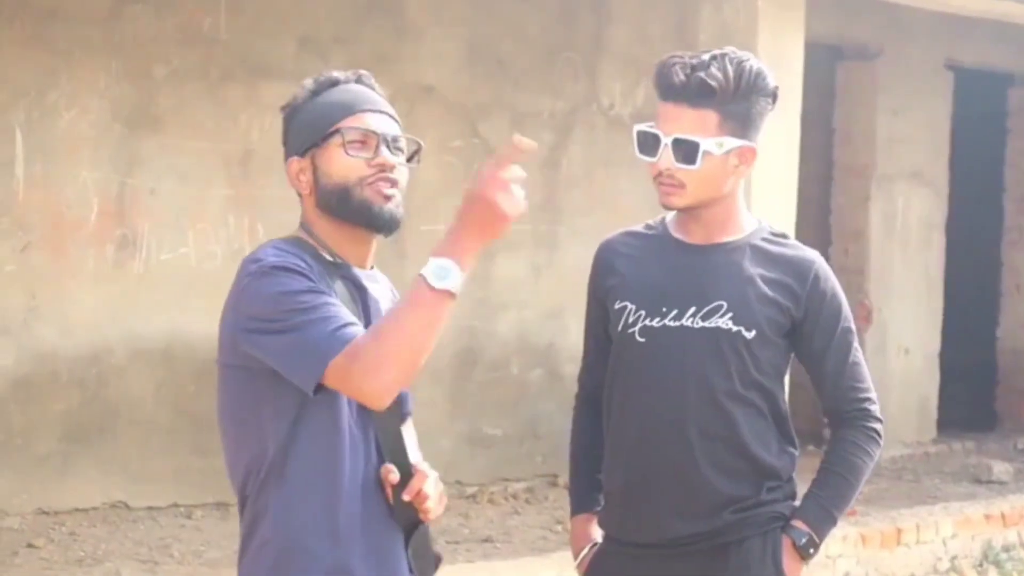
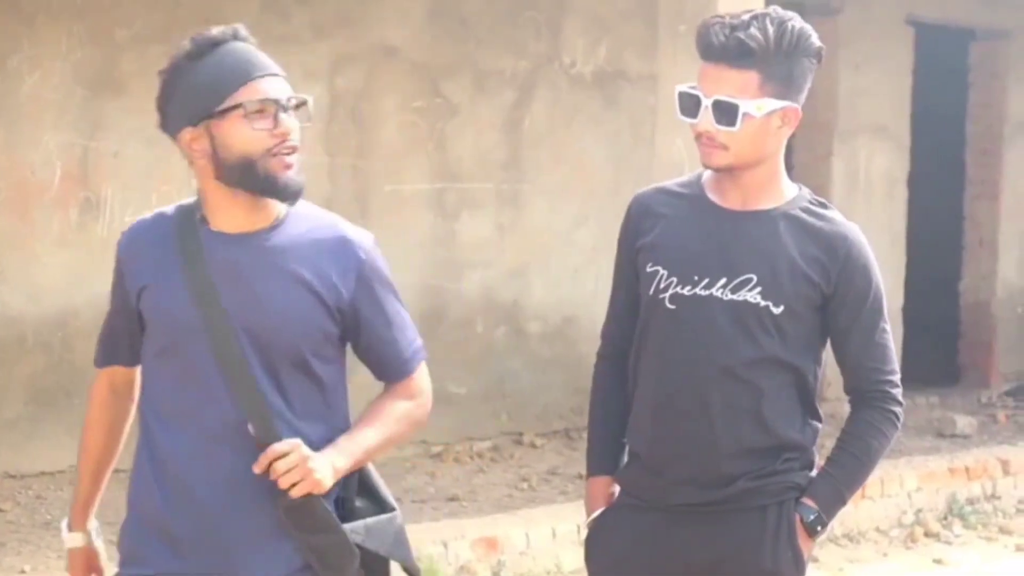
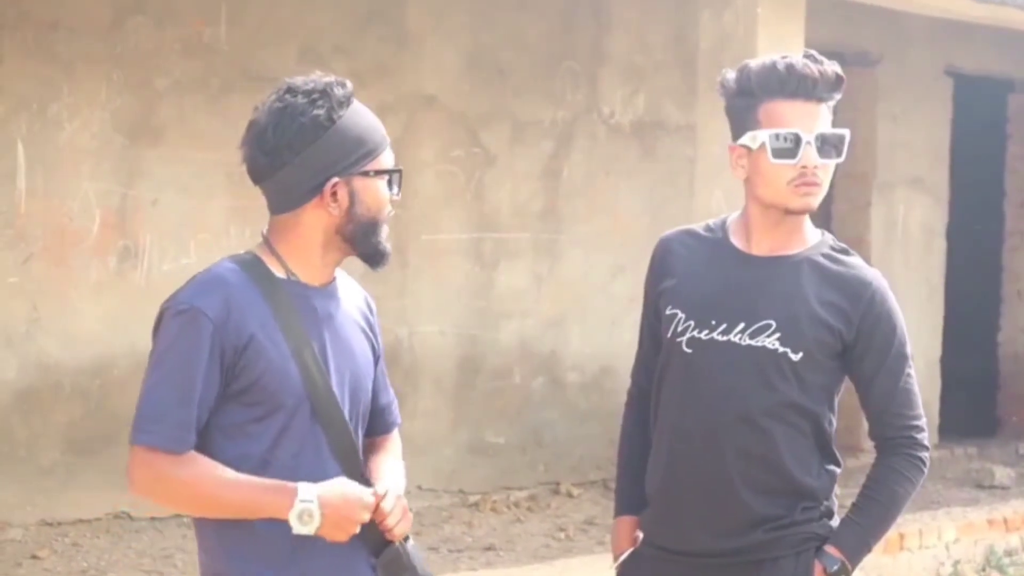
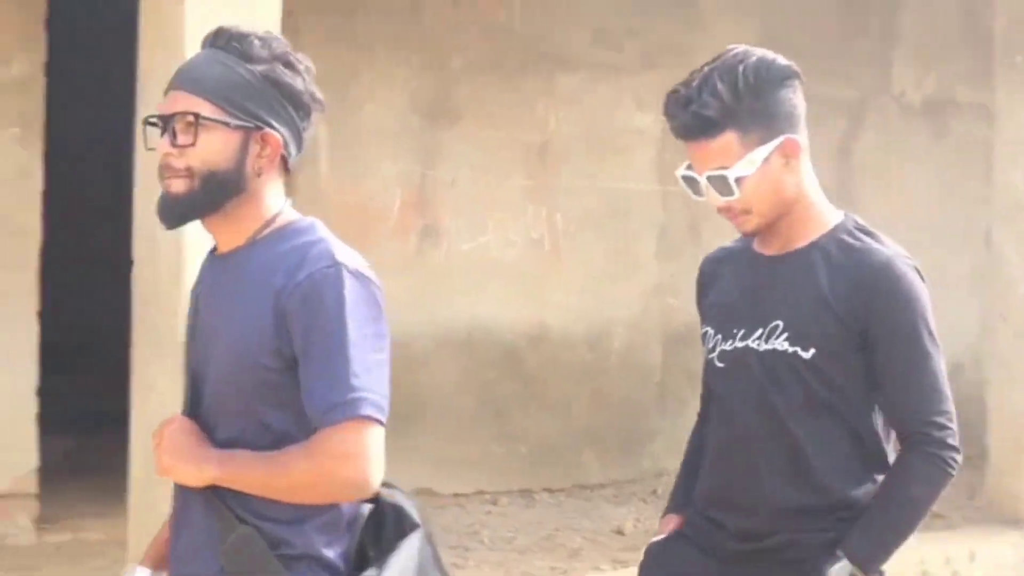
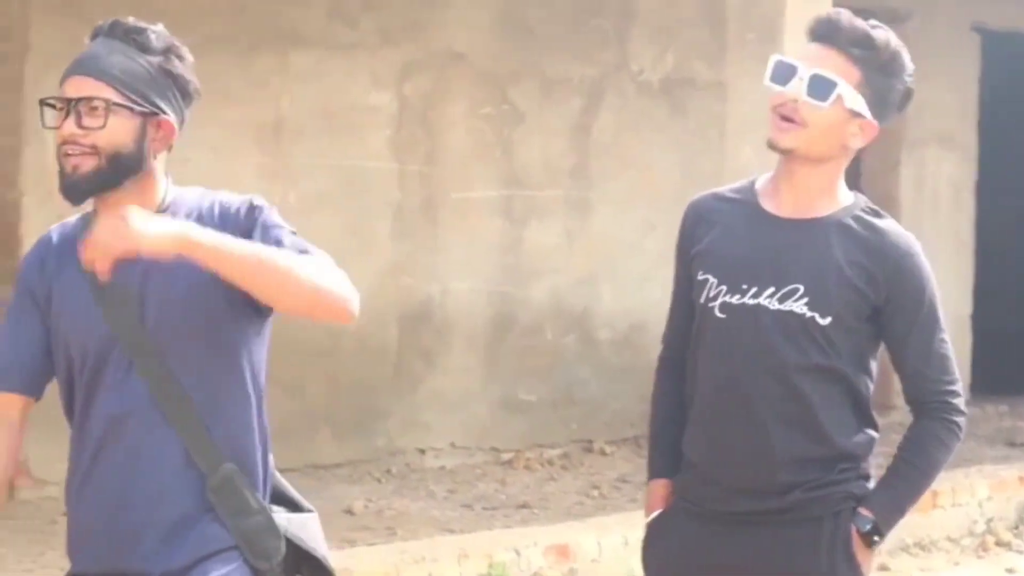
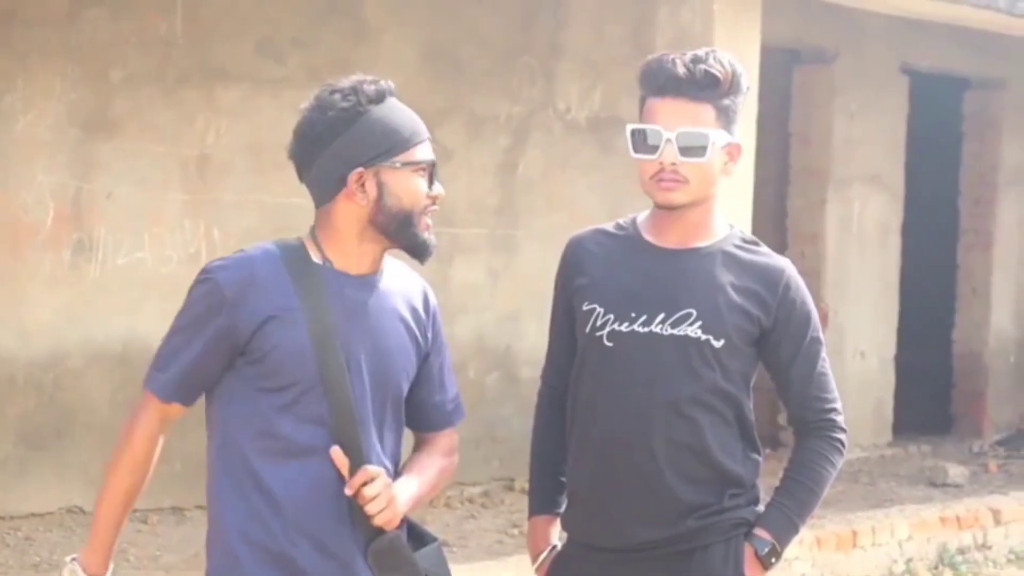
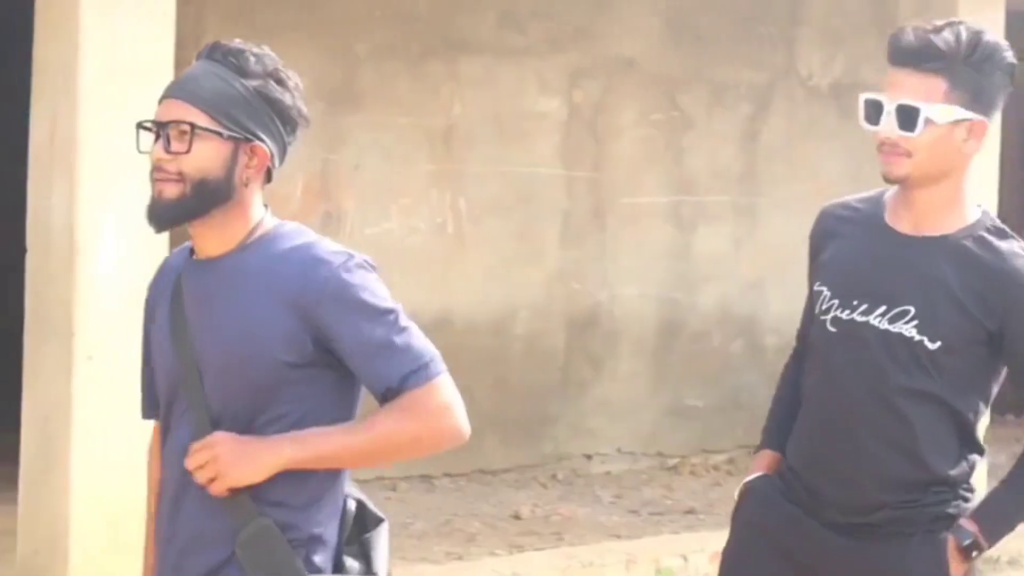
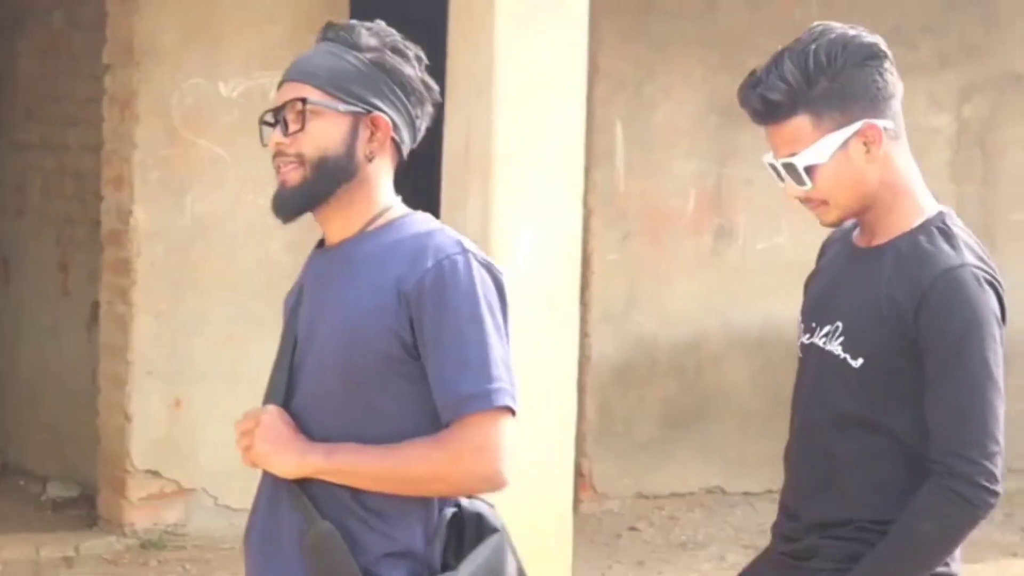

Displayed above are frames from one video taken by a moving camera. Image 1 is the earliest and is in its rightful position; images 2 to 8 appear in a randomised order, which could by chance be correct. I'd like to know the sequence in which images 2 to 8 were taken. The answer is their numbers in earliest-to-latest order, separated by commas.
6, 3, 2, 5, 7, 4, 8
